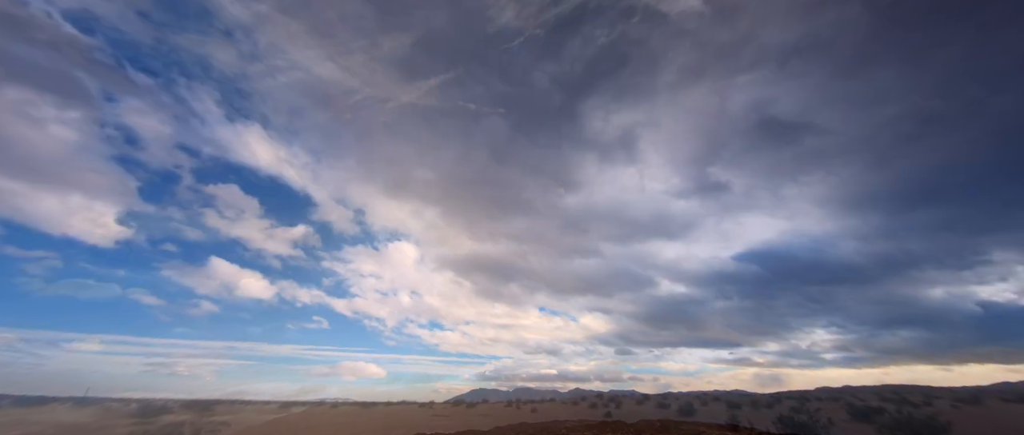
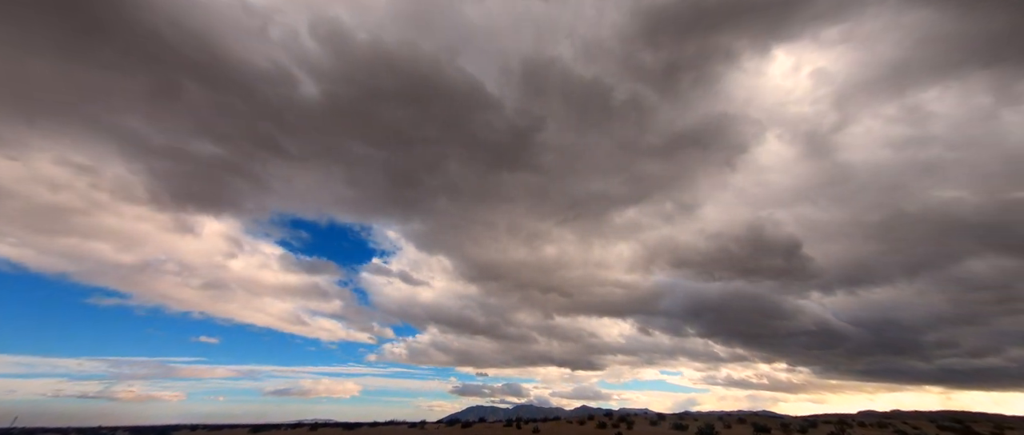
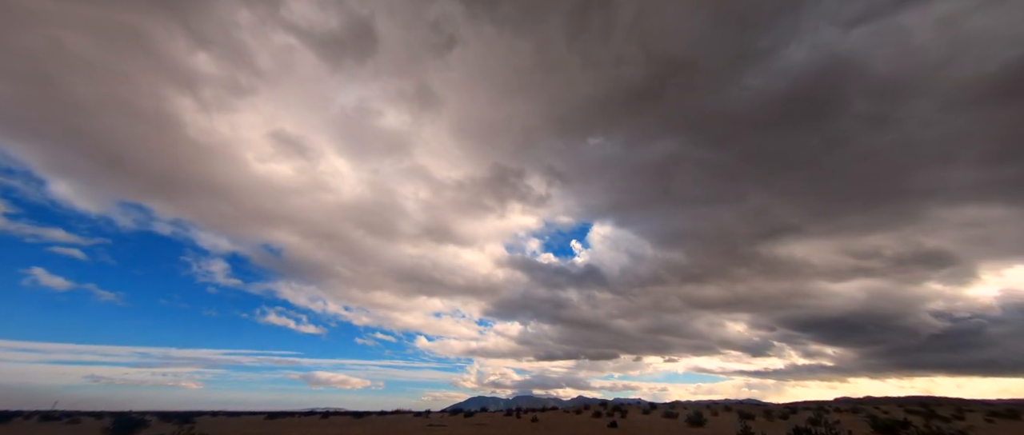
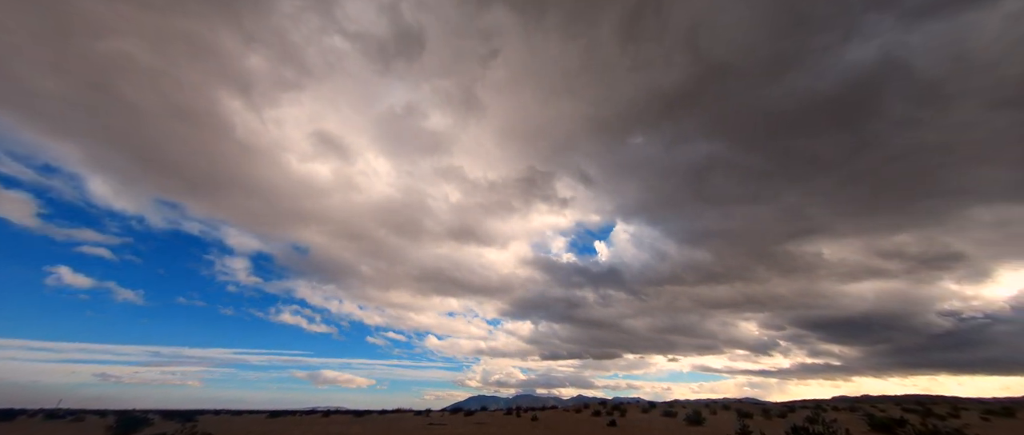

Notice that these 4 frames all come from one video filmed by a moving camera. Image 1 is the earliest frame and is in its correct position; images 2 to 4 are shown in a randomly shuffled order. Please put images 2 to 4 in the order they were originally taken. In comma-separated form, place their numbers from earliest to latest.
4, 3, 2
